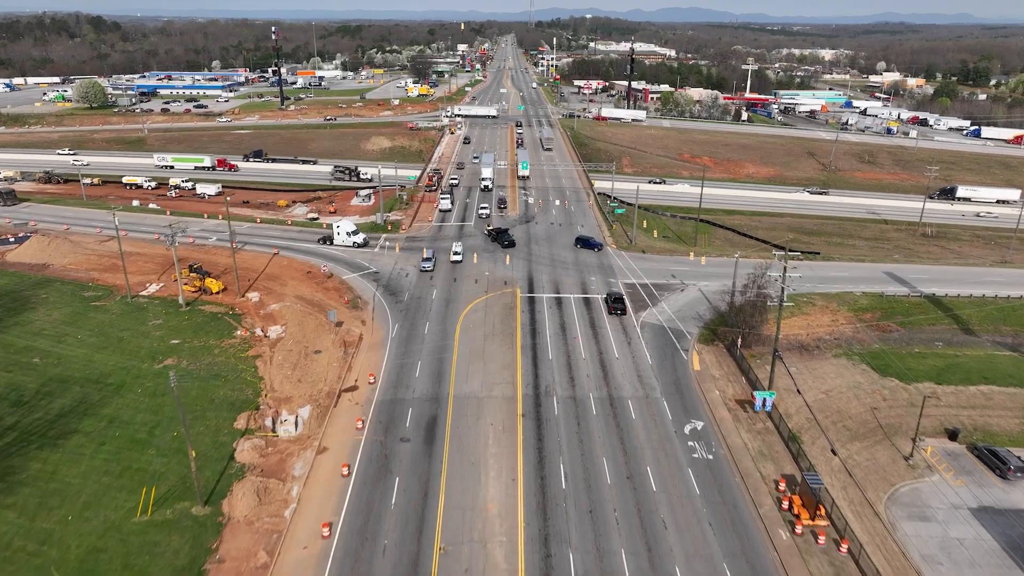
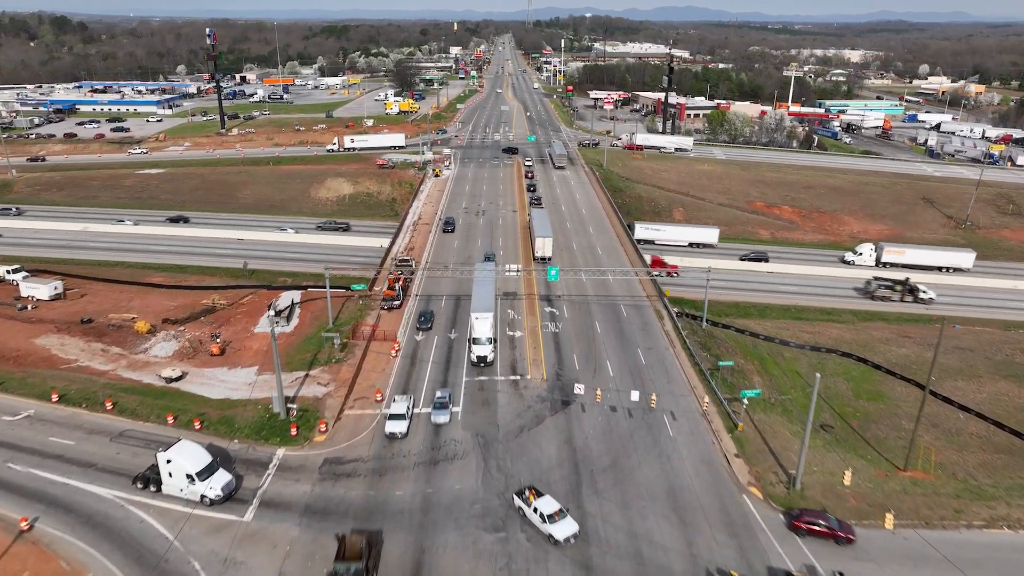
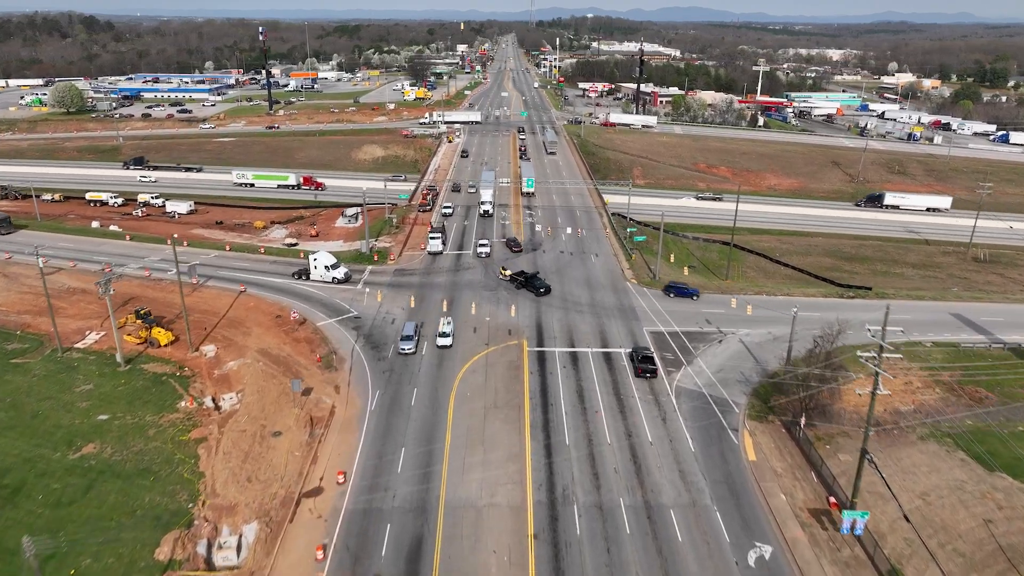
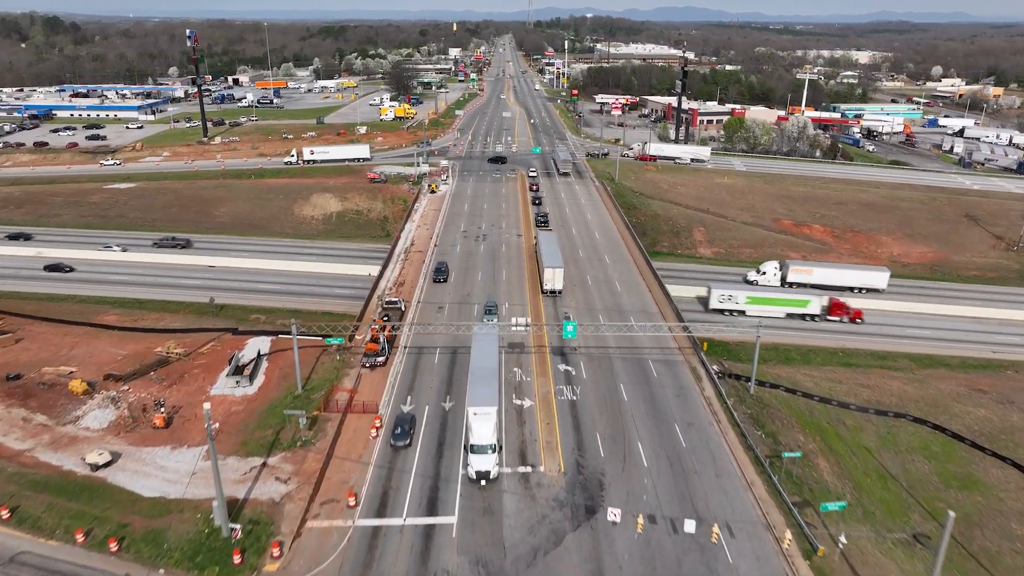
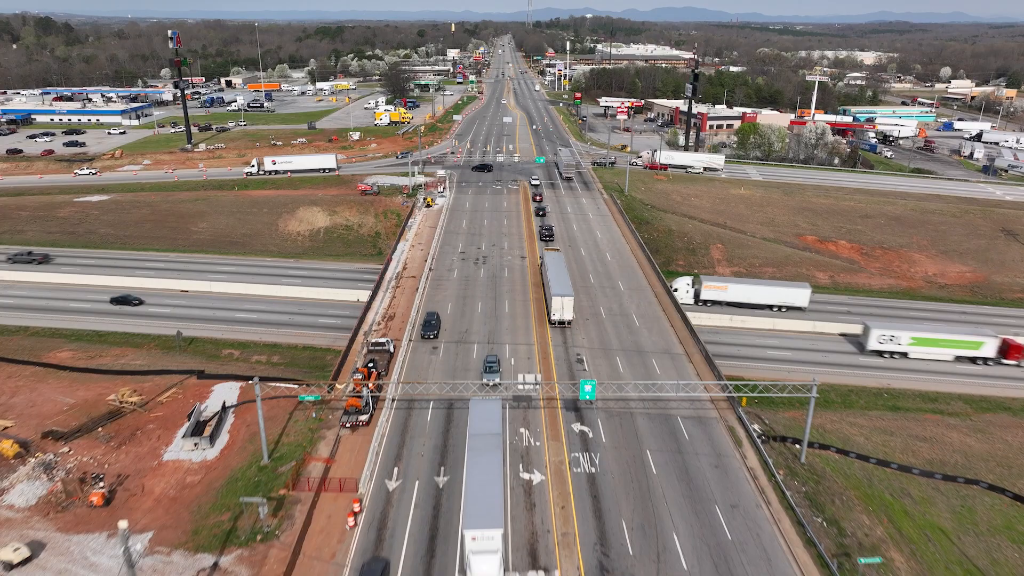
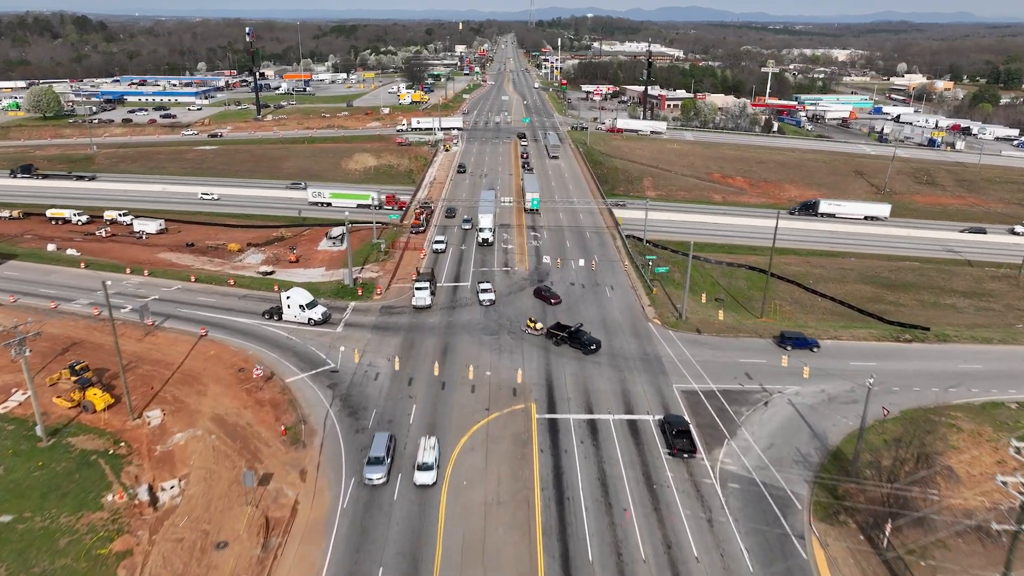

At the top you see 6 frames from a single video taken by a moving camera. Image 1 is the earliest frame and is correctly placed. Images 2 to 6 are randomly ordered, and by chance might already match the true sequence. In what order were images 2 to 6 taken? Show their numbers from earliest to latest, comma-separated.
3, 6, 2, 4, 5
